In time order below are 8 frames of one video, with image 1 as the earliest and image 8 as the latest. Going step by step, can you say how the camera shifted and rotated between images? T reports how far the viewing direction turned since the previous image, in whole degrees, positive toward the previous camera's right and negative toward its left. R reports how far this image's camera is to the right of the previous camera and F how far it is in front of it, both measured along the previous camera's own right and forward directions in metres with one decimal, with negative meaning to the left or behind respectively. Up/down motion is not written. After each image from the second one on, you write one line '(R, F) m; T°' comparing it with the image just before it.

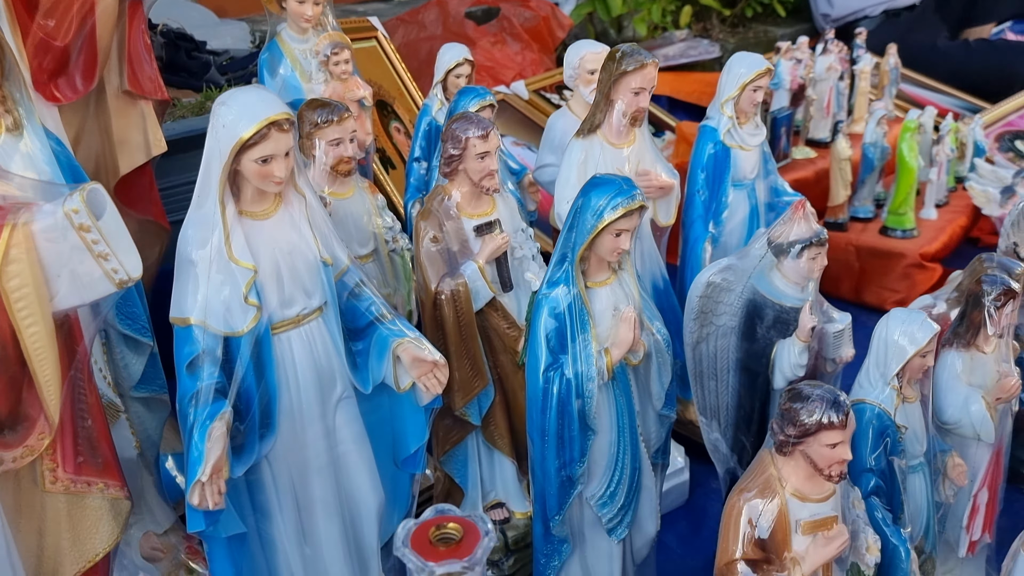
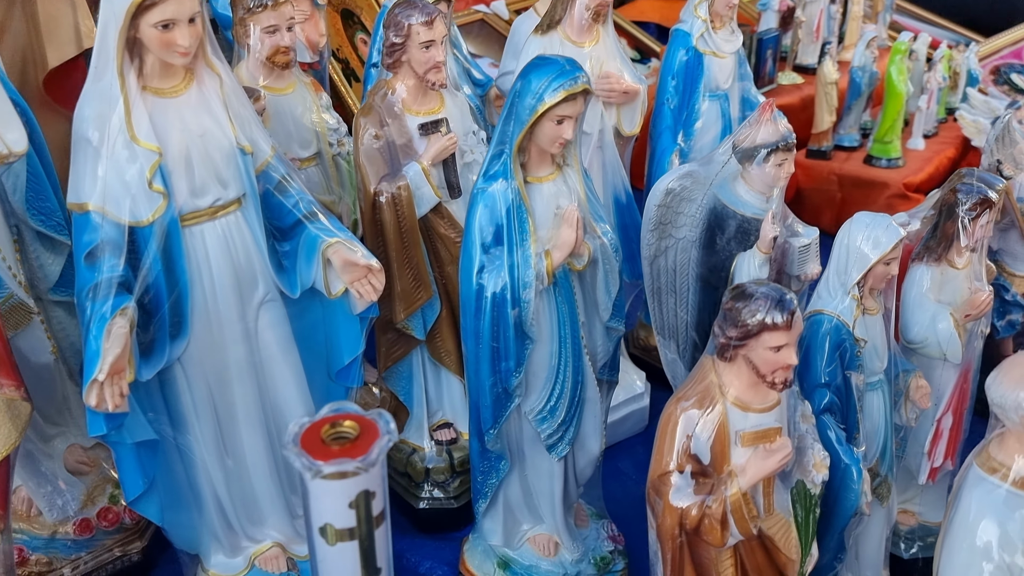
(+0.2, +0.2) m; +1°
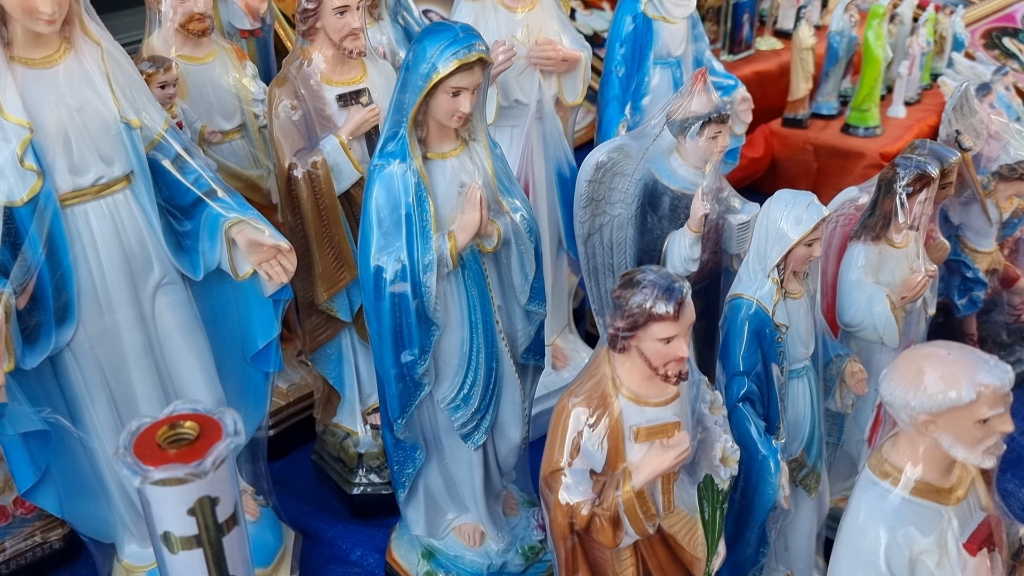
(+0.3, +0.2) m; -1°
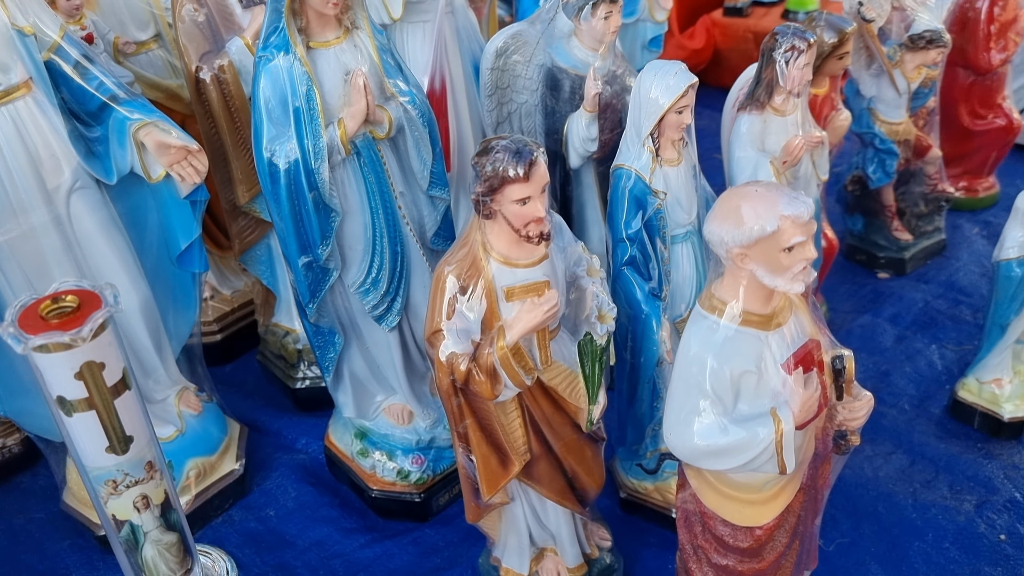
(+0.3, -0.1) m; 0°
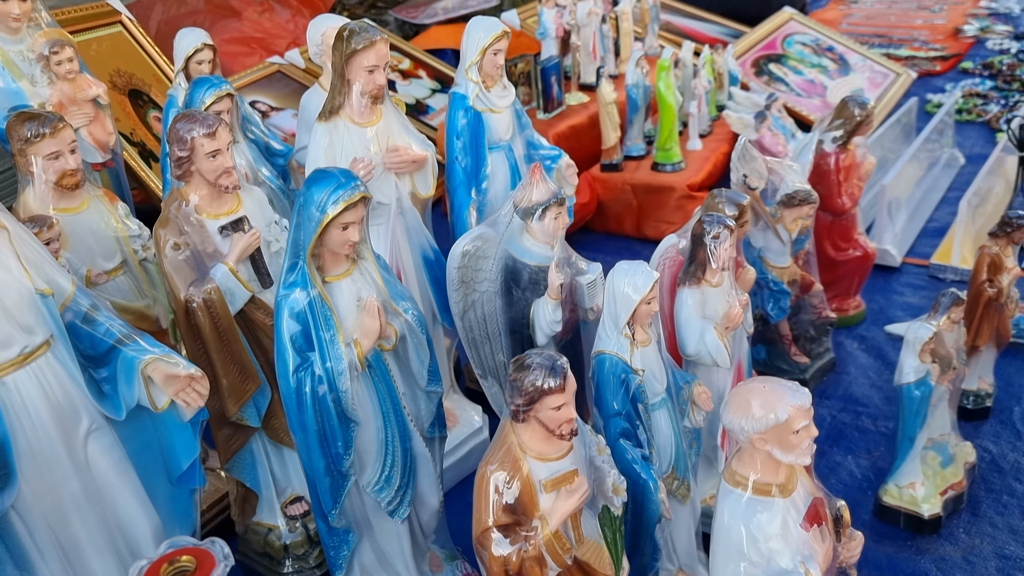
(-0.5, -0.3) m; +10°
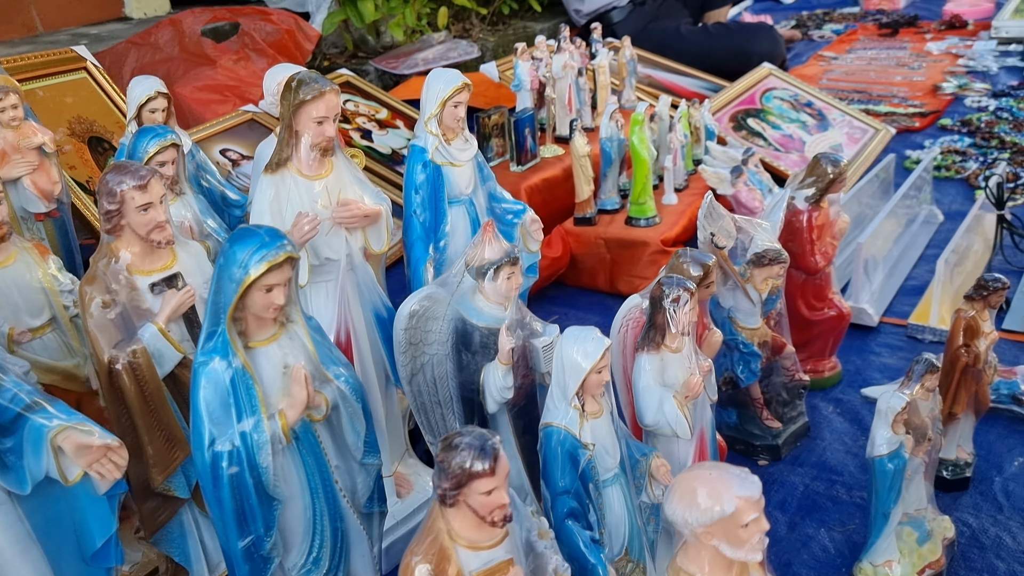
(+0.2, +0.2) m; +1°
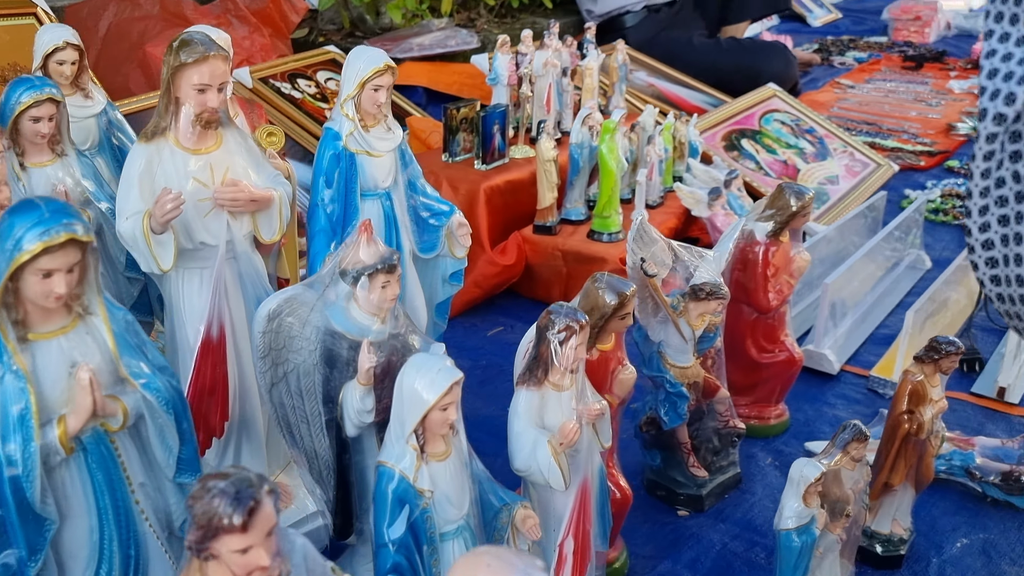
(+0.5, +0.4) m; -1°
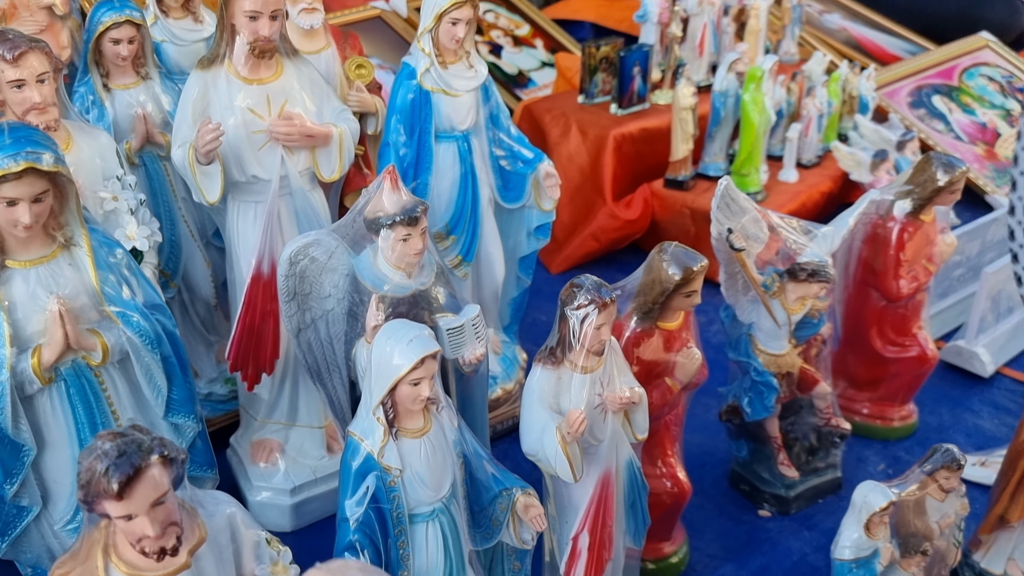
(+0.5, +0.4) m; -12°
